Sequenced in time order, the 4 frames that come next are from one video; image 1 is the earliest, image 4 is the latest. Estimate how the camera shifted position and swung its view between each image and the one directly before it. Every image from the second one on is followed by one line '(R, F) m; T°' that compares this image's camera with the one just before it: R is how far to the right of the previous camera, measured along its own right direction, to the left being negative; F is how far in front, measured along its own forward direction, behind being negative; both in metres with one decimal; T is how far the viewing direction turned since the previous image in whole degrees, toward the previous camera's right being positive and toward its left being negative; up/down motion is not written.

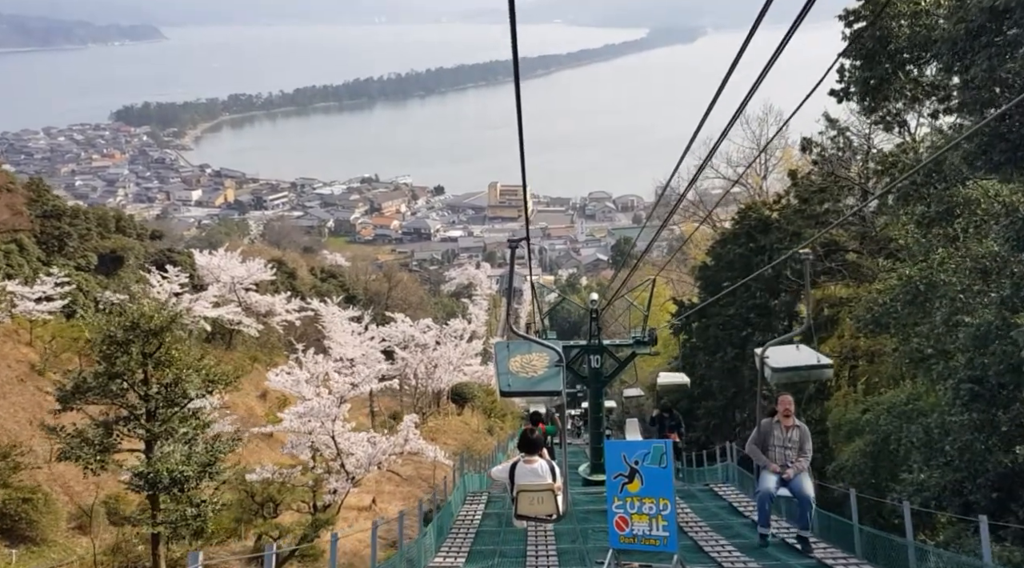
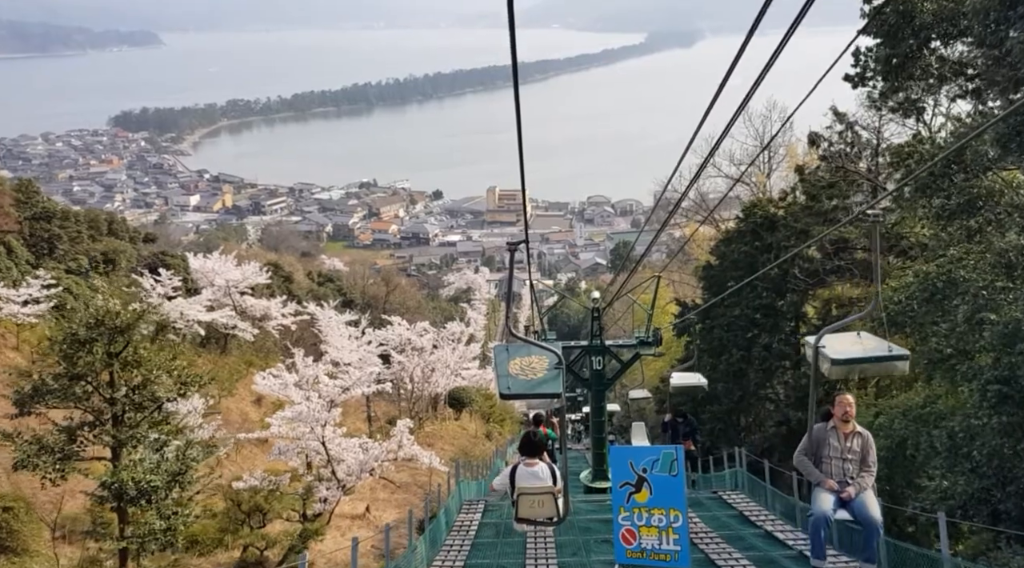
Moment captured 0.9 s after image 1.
(0.0, +0.6) m; 0°
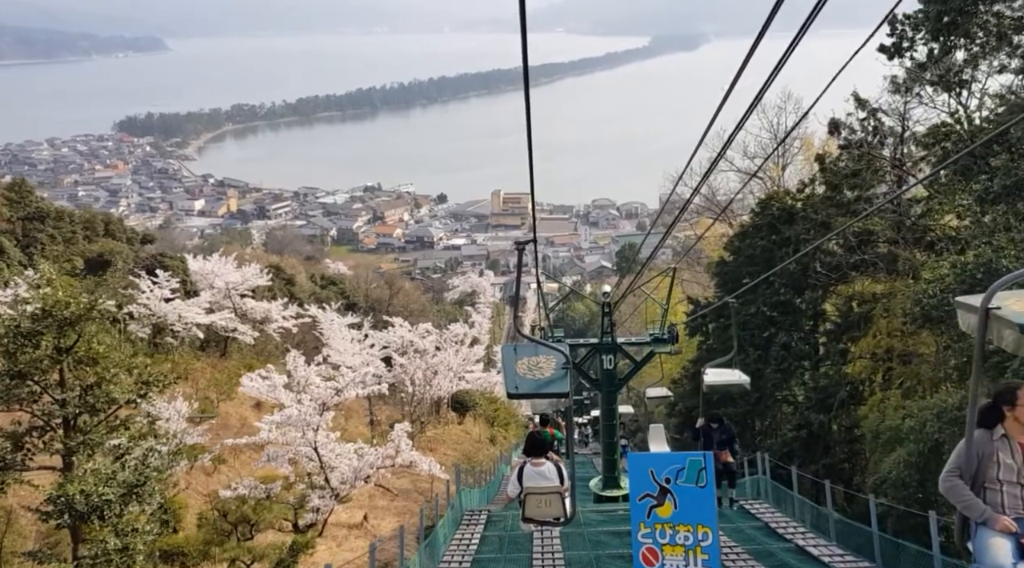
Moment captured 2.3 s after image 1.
(0.0, +0.8) m; 0°
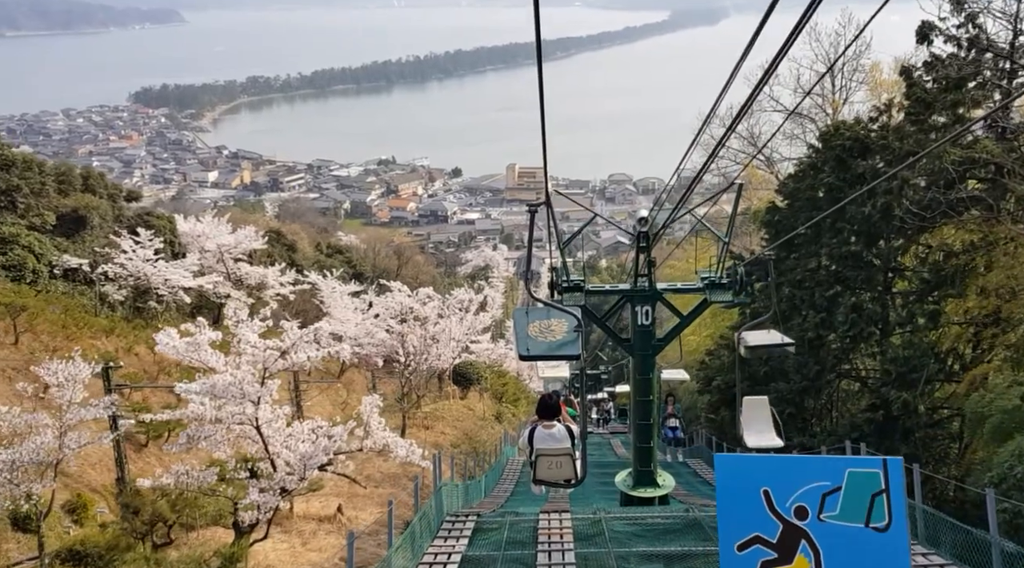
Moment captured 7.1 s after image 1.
(+0.1, +2.9) m; -1°
